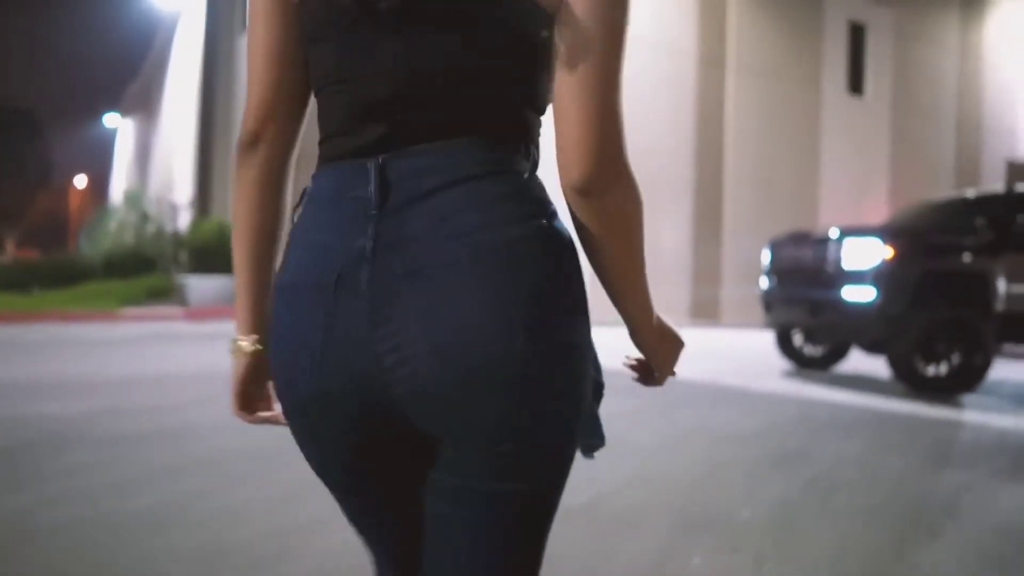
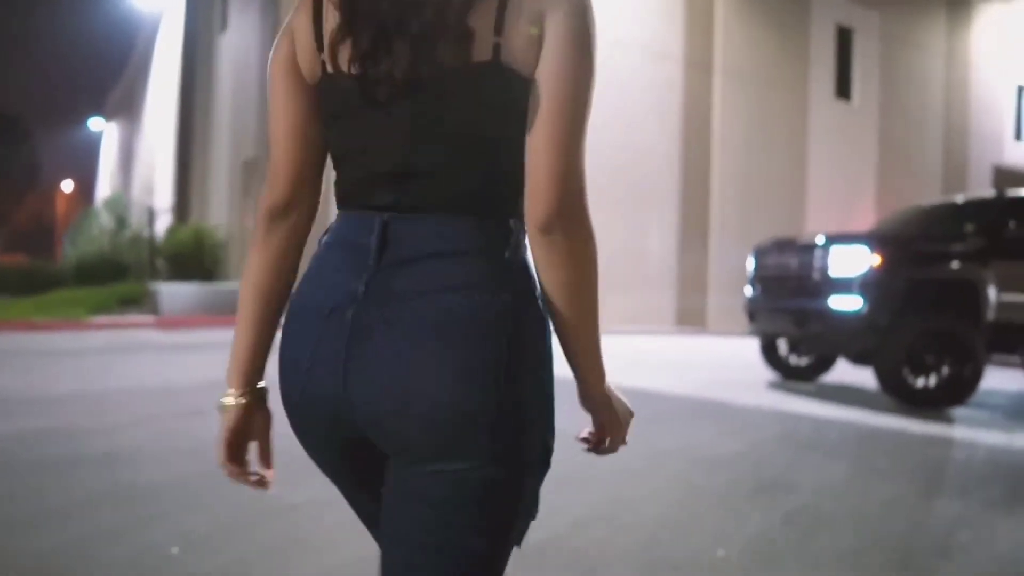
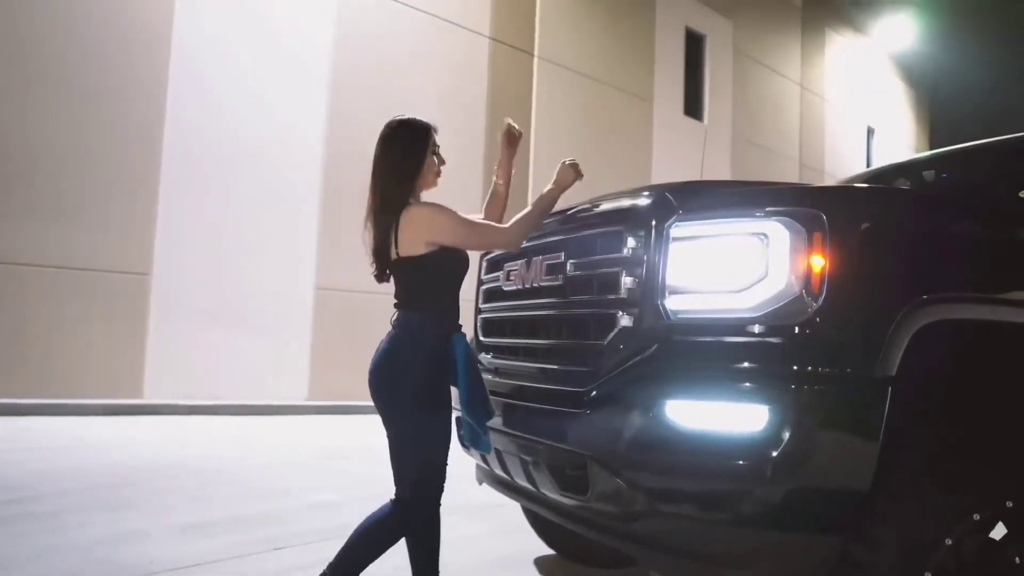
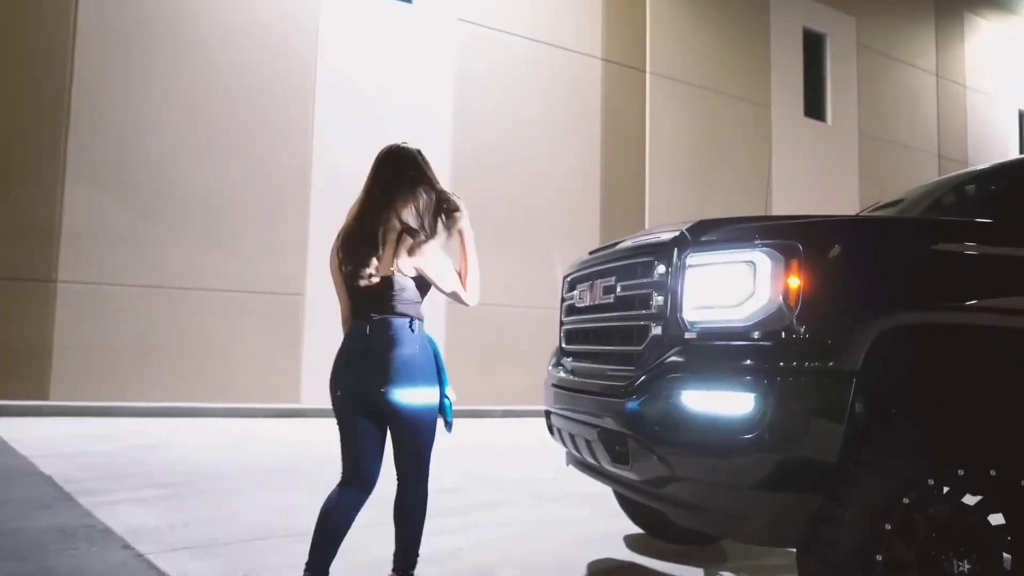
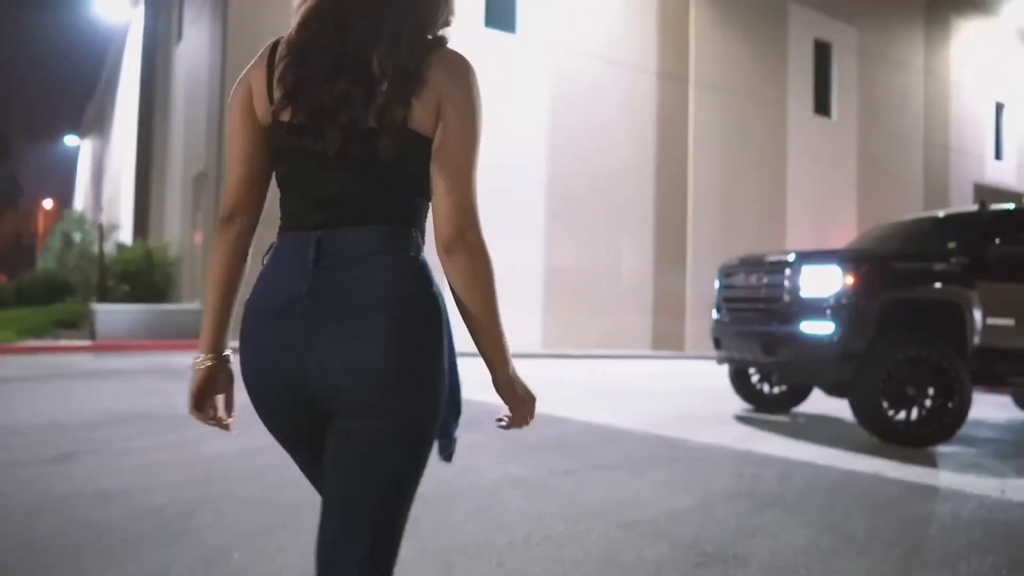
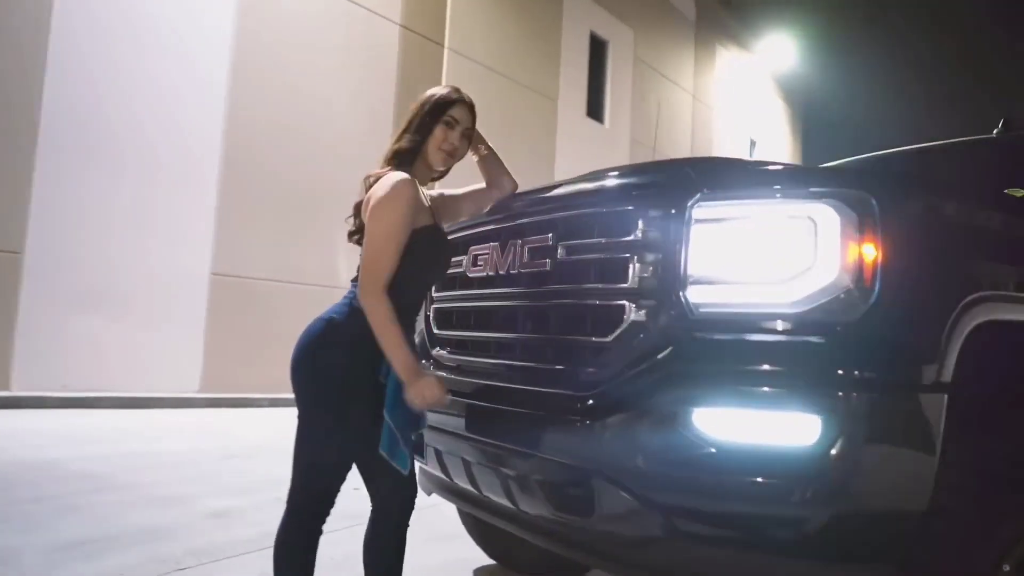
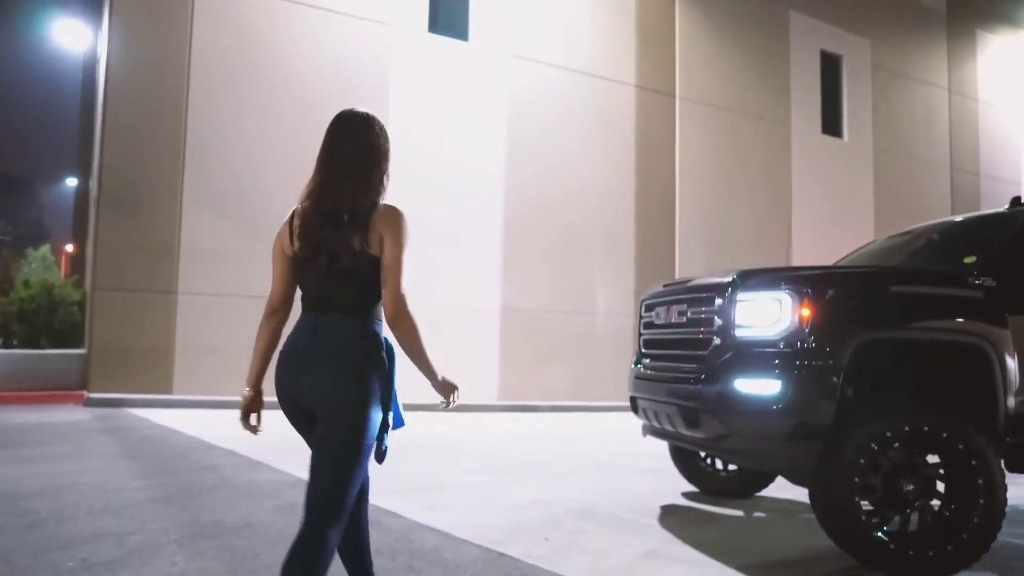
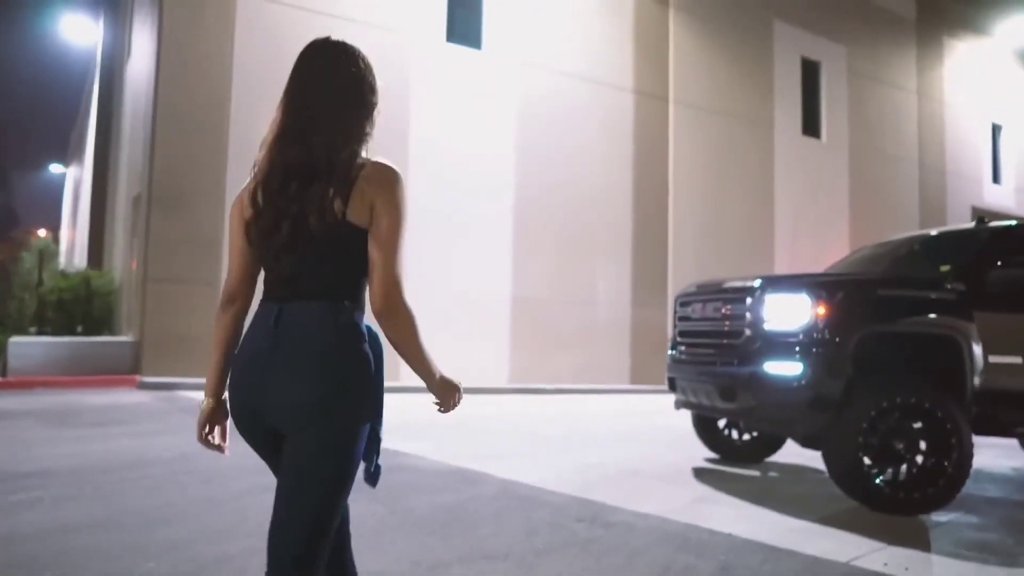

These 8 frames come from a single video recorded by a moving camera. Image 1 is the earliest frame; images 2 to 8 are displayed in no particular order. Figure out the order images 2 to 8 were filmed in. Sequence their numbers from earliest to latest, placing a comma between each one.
2, 5, 8, 7, 4, 3, 6
